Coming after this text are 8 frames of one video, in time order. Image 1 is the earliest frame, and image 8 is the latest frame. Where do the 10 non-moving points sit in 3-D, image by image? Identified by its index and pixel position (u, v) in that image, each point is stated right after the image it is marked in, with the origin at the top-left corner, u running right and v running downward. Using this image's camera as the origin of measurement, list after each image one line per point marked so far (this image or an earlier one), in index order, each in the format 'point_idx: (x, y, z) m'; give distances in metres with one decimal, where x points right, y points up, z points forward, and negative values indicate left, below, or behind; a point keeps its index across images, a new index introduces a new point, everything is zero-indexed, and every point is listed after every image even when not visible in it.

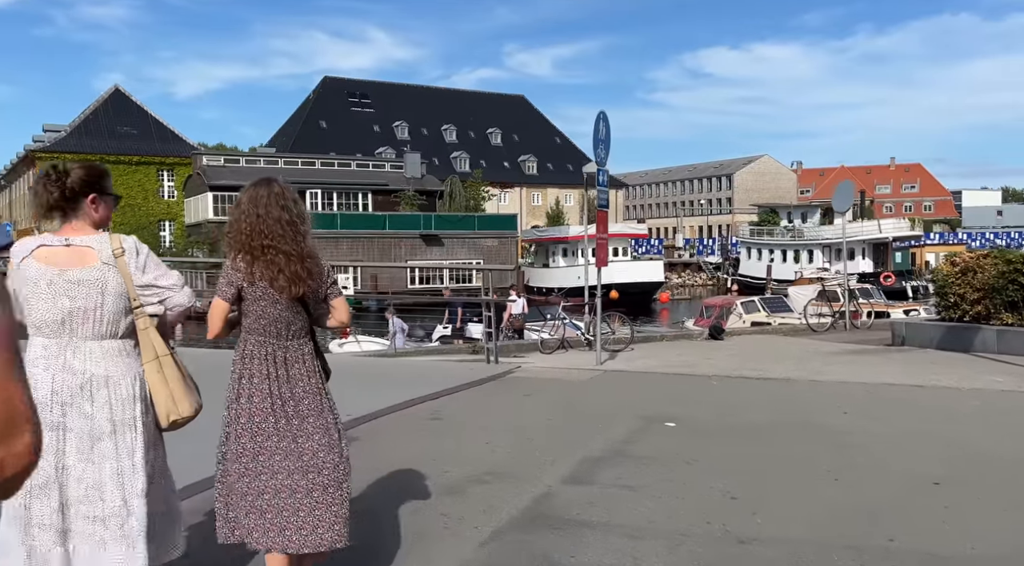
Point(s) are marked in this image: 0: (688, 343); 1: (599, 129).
0: (+2.6, -0.9, +12.9) m
1: (+0.9, +1.6, +9.0) m
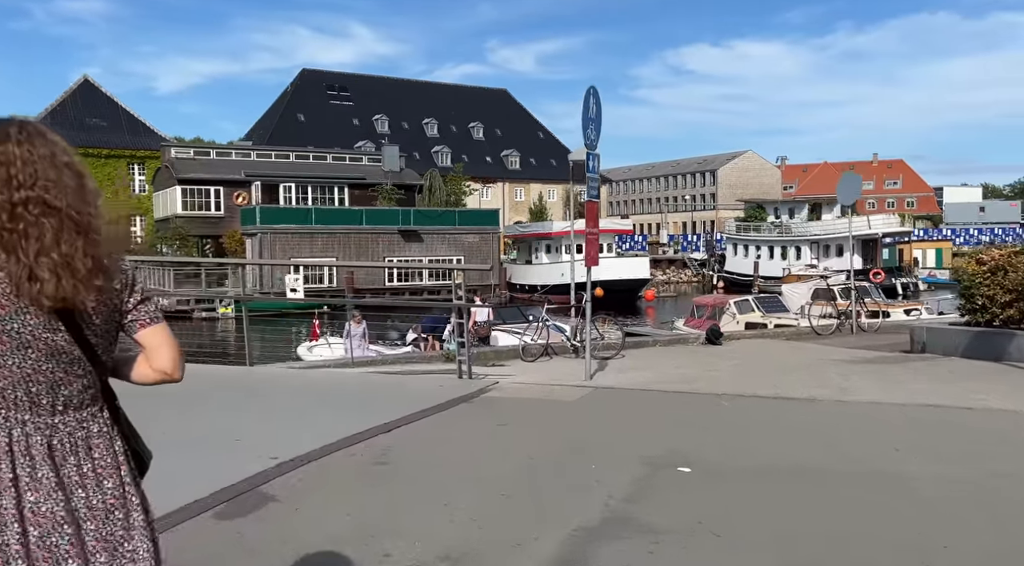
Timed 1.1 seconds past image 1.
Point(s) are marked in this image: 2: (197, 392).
0: (+2.3, -0.9, +11.7) m
1: (+0.7, +1.6, +7.8) m
2: (-2.4, -0.9, +6.7) m
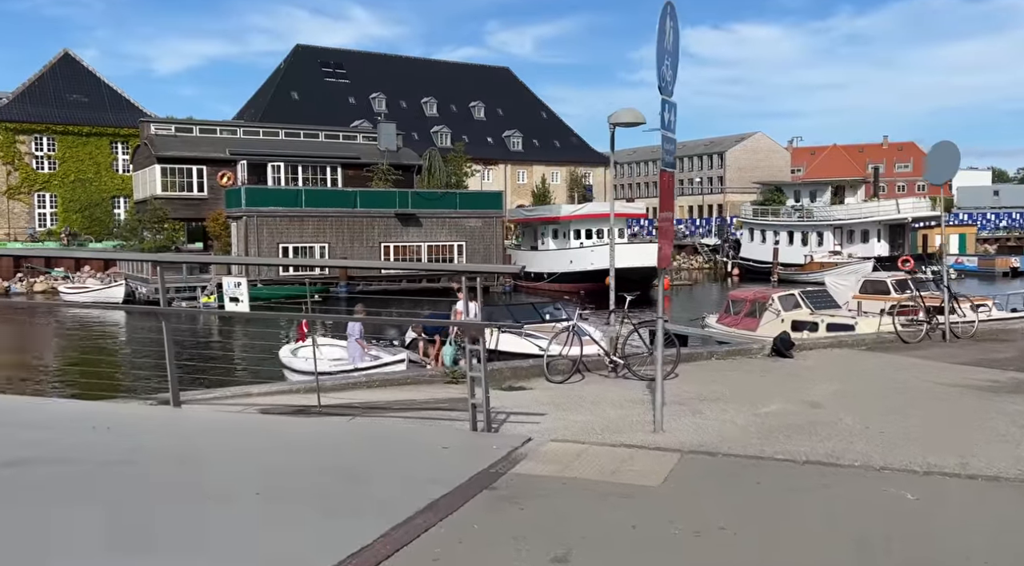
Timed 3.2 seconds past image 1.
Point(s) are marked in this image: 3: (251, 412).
0: (+2.5, -0.9, +9.2) m
1: (+0.9, +1.5, +5.3) m
2: (-2.1, -0.9, +4.3) m
3: (-2.1, -1.1, +7.0) m
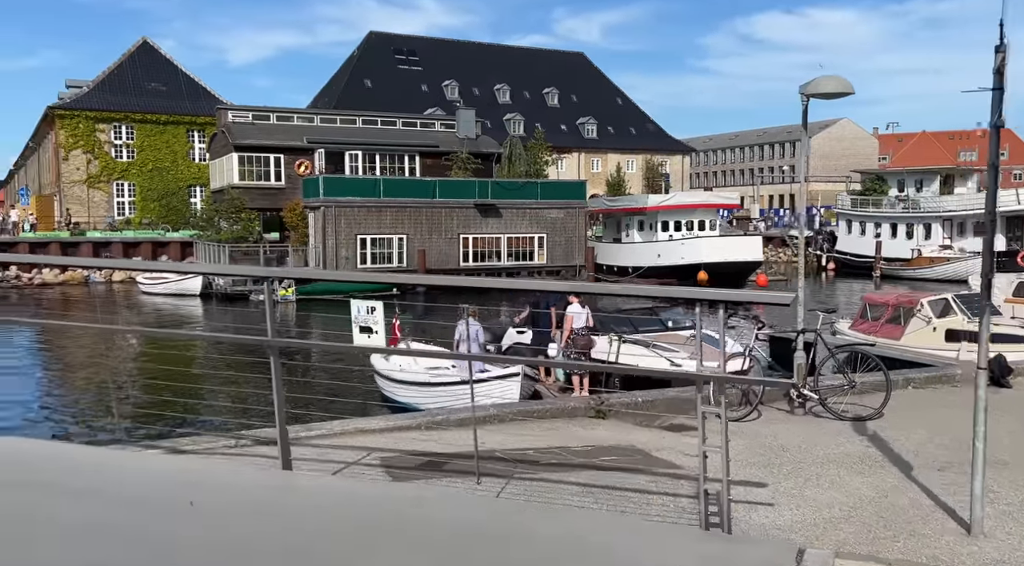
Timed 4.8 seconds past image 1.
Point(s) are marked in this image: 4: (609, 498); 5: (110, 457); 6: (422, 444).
0: (+3.9, -1.0, +7.4) m
1: (+2.0, +1.4, +3.5) m
2: (-1.1, -1.1, +2.8) m
3: (-0.9, -1.2, +5.5) m
4: (+0.5, -1.1, +4.6) m
5: (-2.1, -0.9, +4.5) m
6: (-0.7, -1.2, +6.4) m
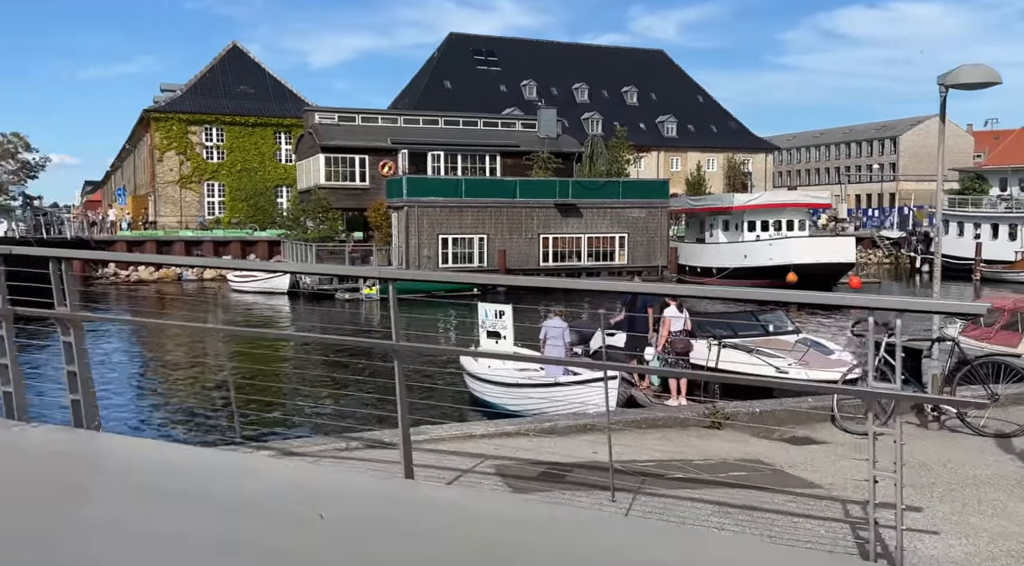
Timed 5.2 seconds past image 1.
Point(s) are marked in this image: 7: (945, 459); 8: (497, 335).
0: (+4.7, -1.1, +6.8) m
1: (+2.6, +1.3, +3.1) m
2: (-0.6, -1.1, +2.6) m
3: (-0.1, -1.2, +5.3) m
4: (+1.2, -1.2, +4.3) m
5: (-1.4, -0.9, +4.4) m
6: (+0.1, -1.2, +6.2) m
7: (+2.8, -1.1, +5.7) m
8: (-0.1, -0.3, +4.4) m
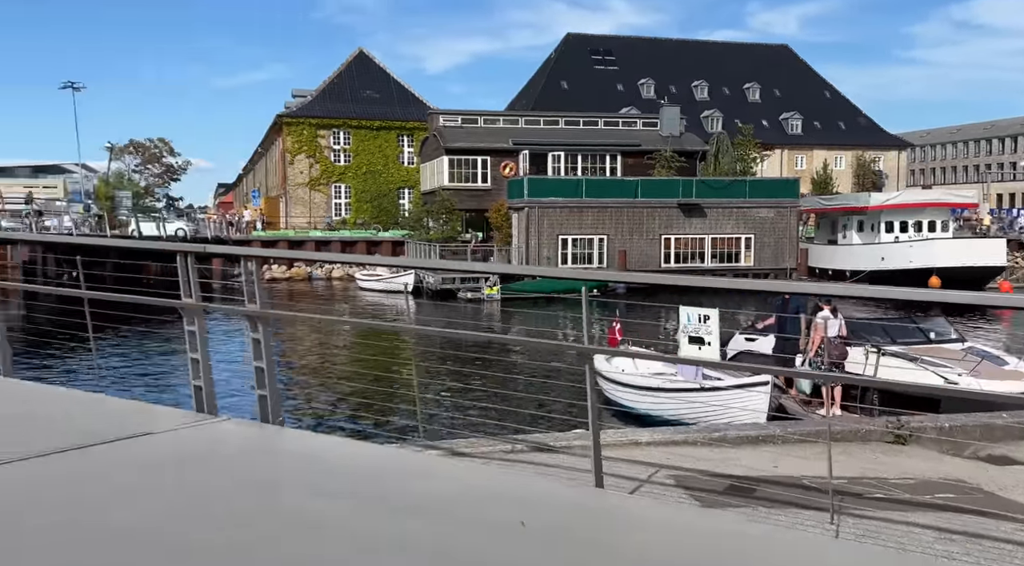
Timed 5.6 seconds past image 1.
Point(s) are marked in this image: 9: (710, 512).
0: (+5.9, -1.1, +5.9) m
1: (+3.3, +1.3, +2.6) m
2: (+0.1, -1.1, +2.4) m
3: (+0.9, -1.2, +5.1) m
4: (+2.1, -1.2, +3.9) m
5: (-0.4, -0.9, +4.3) m
6: (+1.3, -1.2, +5.9) m
7: (+3.9, -1.2, +5.1) m
8: (+0.9, -0.3, +4.1) m
9: (+1.0, -1.2, +4.4) m
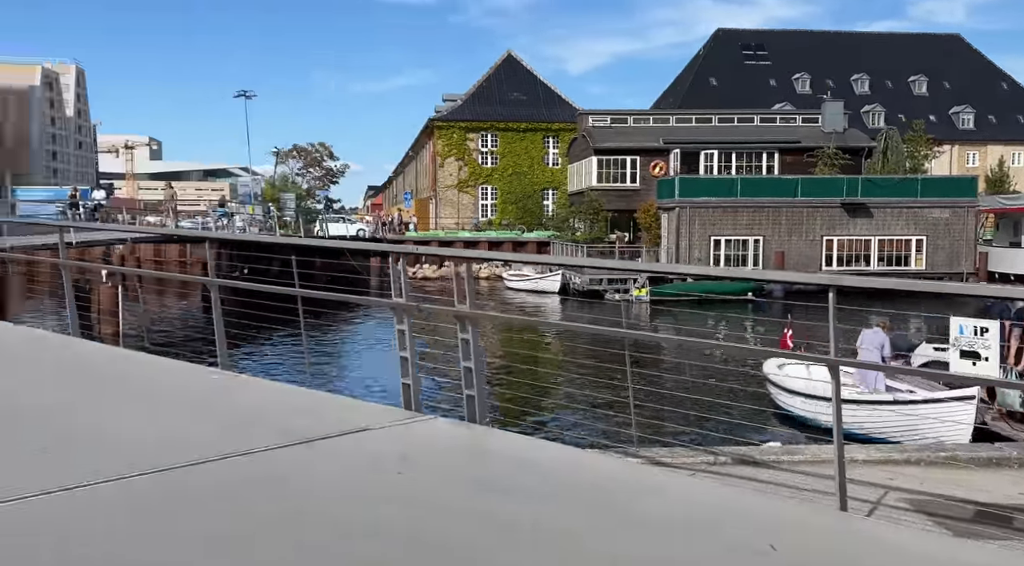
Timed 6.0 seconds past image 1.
0: (+7.2, -1.2, +4.7) m
1: (+4.1, +1.2, +1.8) m
2: (+0.9, -1.1, +2.2) m
3: (+2.1, -1.2, +4.6) m
4: (+3.1, -1.2, +3.3) m
5: (+0.6, -1.0, +4.1) m
6: (+2.6, -1.2, +5.4) m
7: (+5.0, -1.2, +4.2) m
8: (+1.9, -0.3, +3.7) m
9: (+2.1, -1.2, +4.0) m
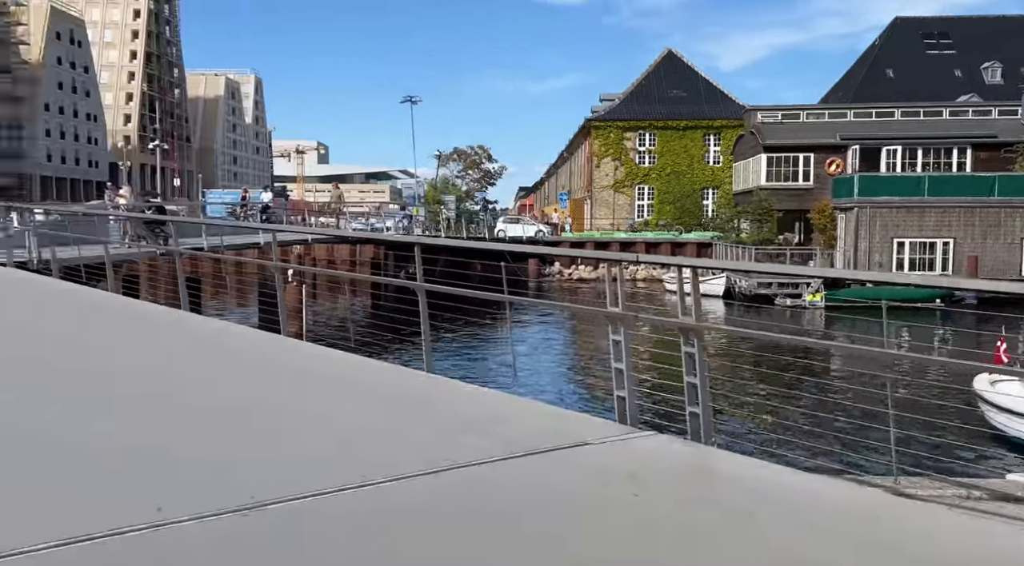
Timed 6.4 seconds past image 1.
0: (+8.3, -1.4, +3.0) m
1: (+4.8, +1.1, +0.7) m
2: (+1.6, -1.2, +1.6) m
3: (+3.2, -1.3, +3.8) m
4: (+4.0, -1.3, +2.4) m
5: (+1.7, -1.0, +3.6) m
6: (+3.9, -1.3, +4.5) m
7: (+6.0, -1.4, +2.9) m
8: (+2.9, -0.4, +3.0) m
9: (+3.1, -1.3, +3.2) m
